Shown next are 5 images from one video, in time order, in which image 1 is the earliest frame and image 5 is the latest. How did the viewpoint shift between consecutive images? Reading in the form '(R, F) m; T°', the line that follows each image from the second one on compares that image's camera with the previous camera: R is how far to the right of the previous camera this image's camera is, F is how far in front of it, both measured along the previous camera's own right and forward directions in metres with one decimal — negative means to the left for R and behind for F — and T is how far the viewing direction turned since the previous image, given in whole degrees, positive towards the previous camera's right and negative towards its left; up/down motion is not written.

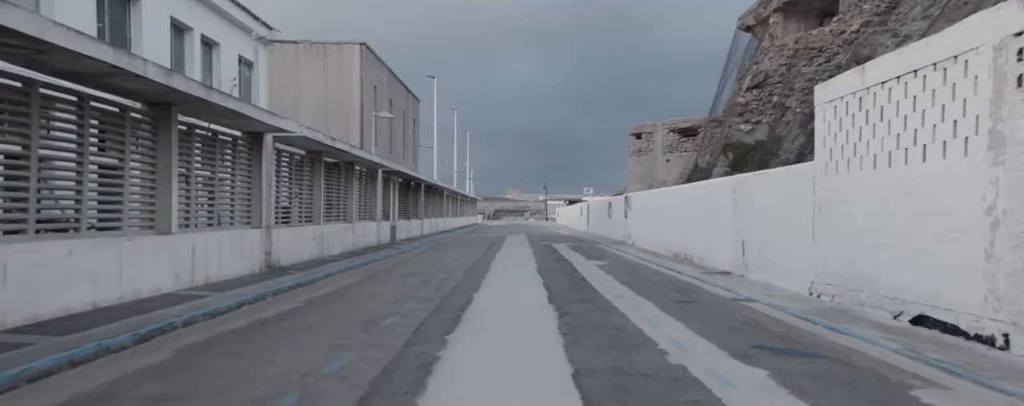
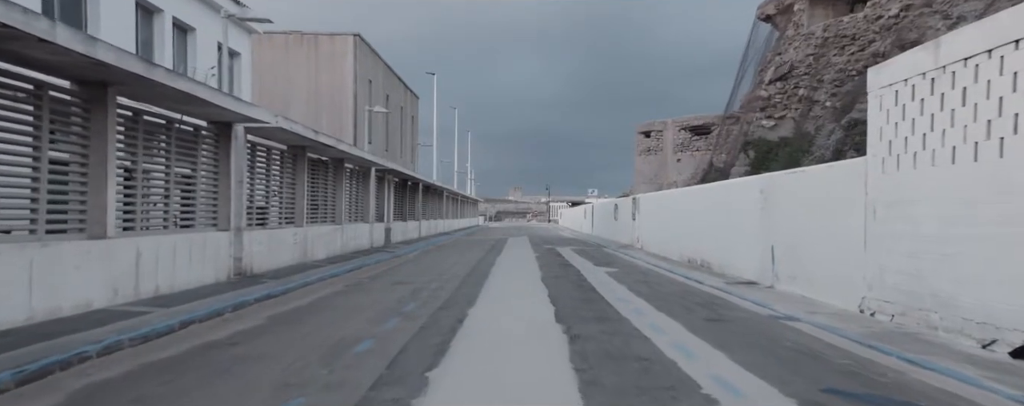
(0.0, +1.7) m; 0°
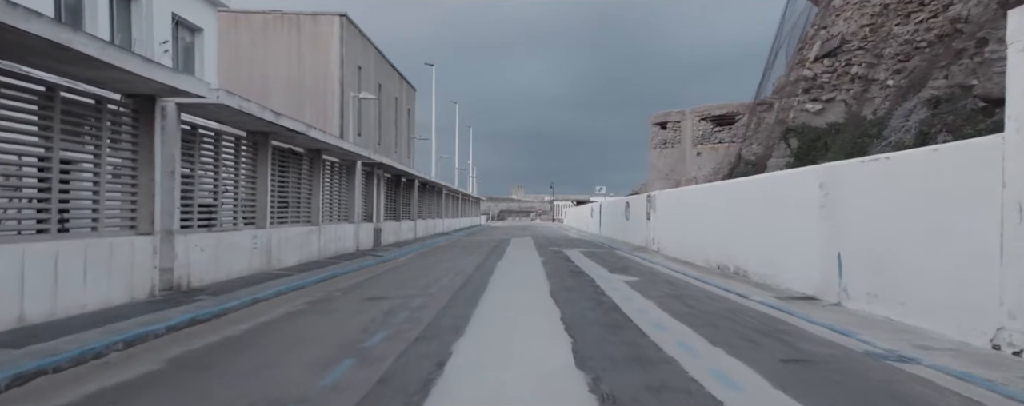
(0.0, +2.8) m; 0°
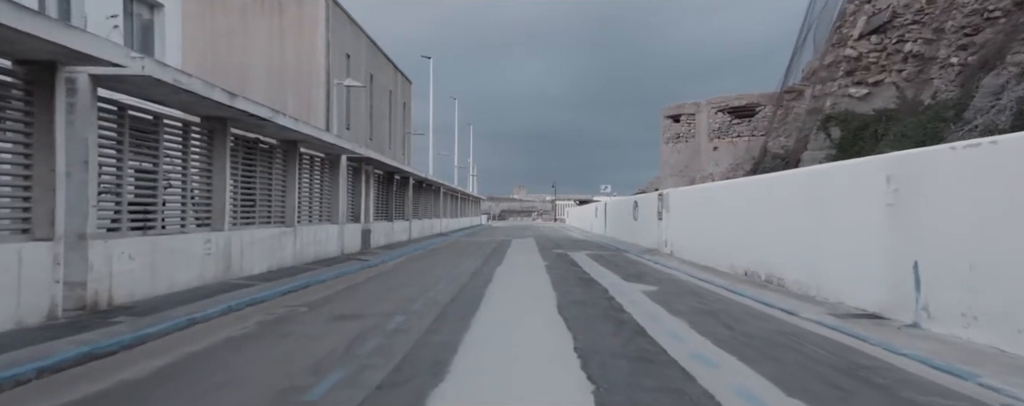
(0.0, +2.2) m; 0°
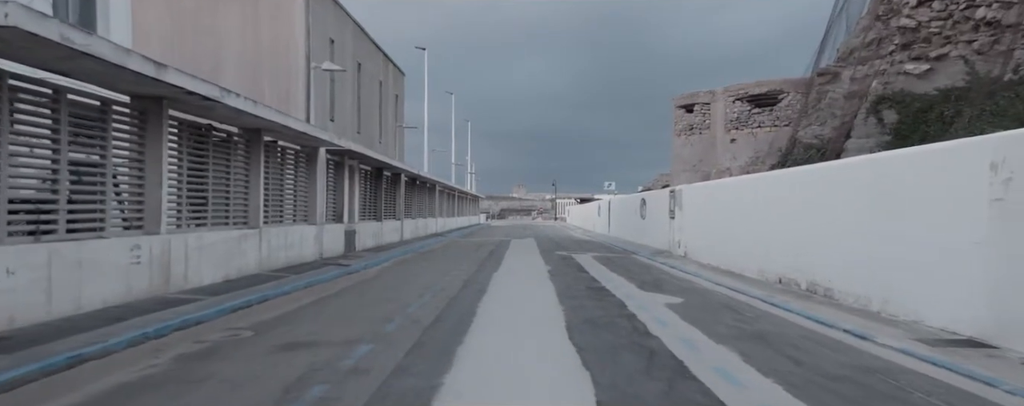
(0.0, +2.2) m; 0°
